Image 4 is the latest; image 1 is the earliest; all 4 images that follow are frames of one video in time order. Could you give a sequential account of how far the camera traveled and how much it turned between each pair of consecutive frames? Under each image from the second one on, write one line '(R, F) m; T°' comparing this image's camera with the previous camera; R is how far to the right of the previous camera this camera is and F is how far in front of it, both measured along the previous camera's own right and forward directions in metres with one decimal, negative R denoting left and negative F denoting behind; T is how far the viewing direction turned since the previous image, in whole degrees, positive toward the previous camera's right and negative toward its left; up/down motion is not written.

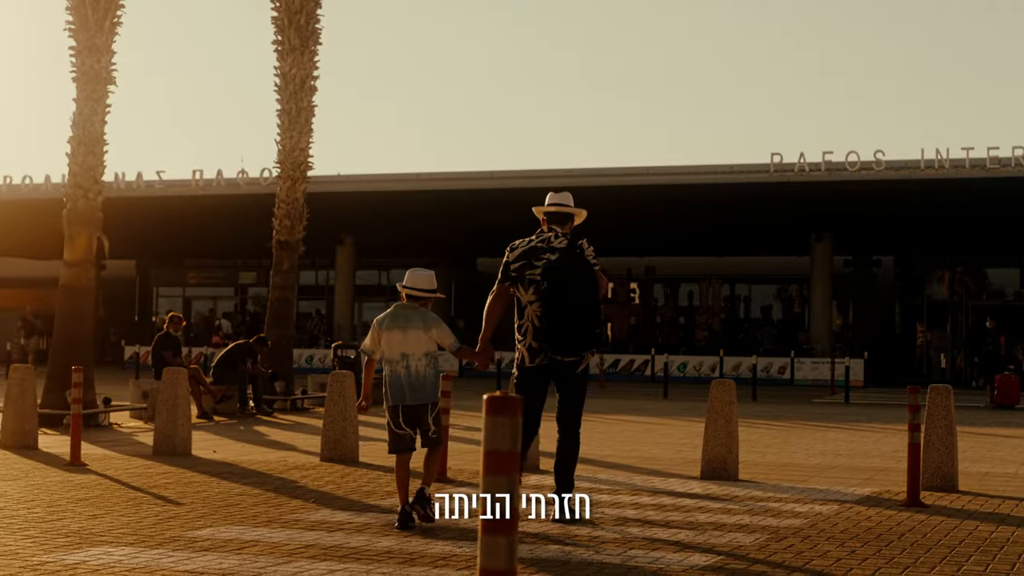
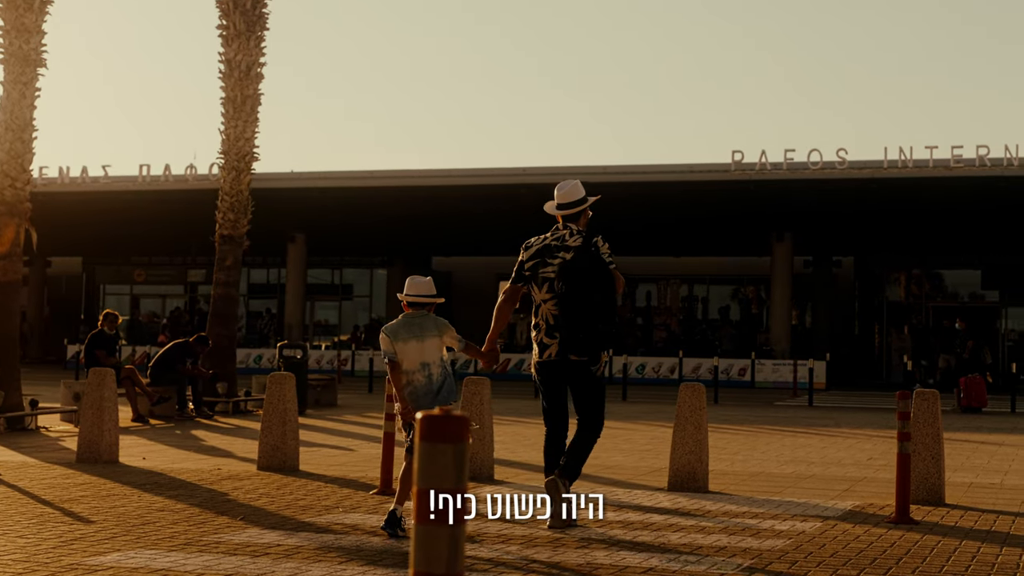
(0.0, +1.0) m; +2°
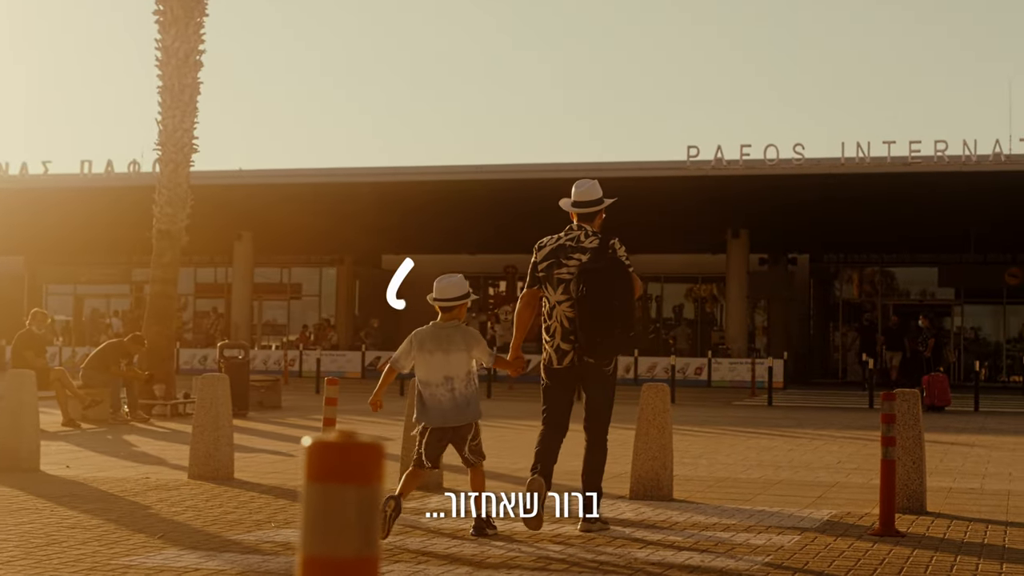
(0.0, +0.9) m; +2°
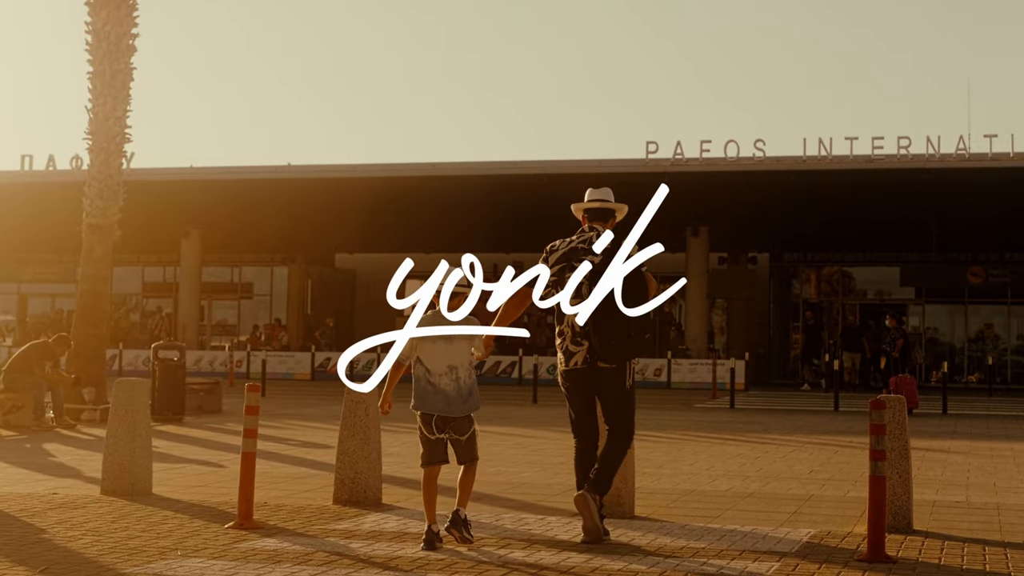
(+0.1, +1.1) m; +2°
